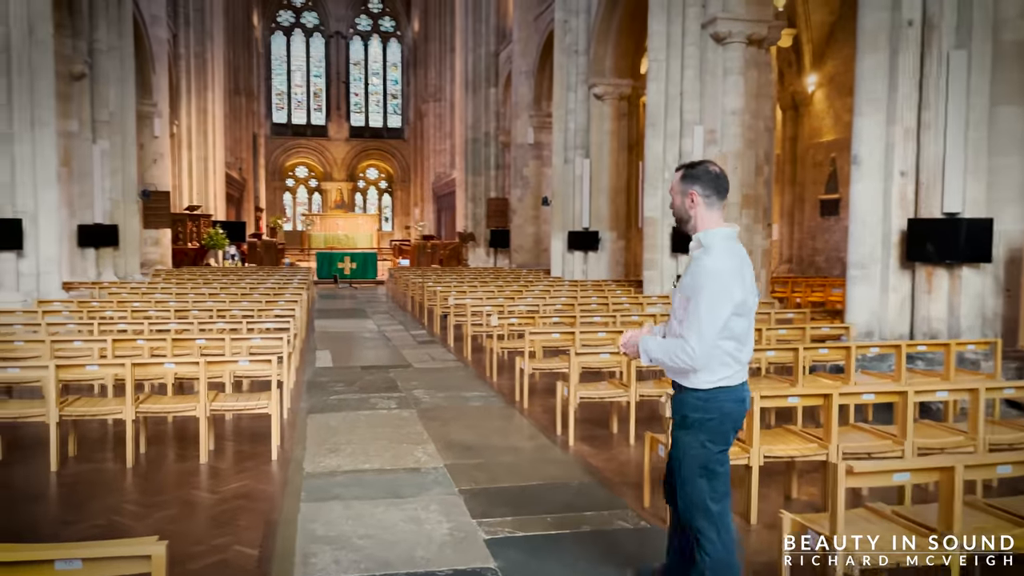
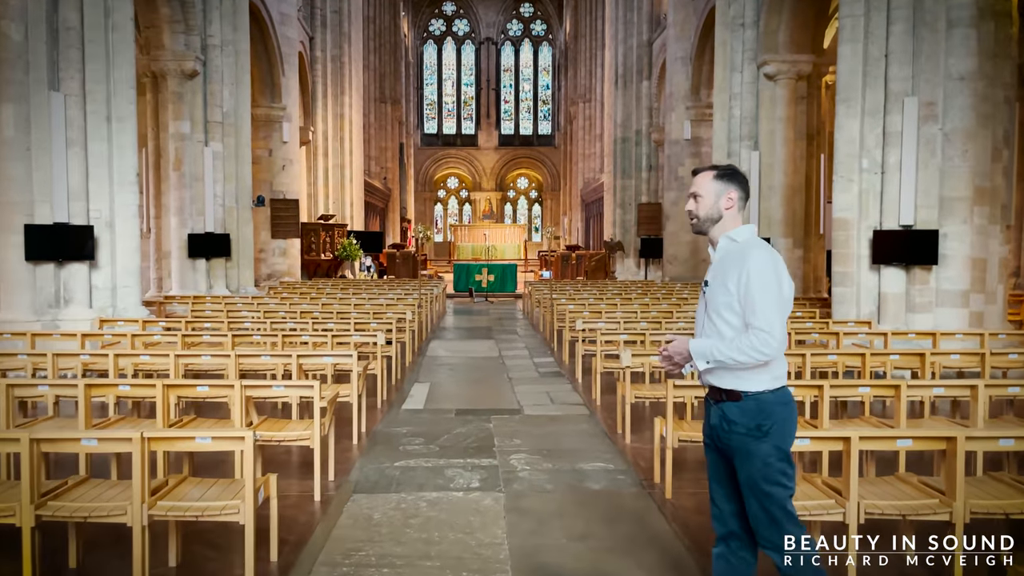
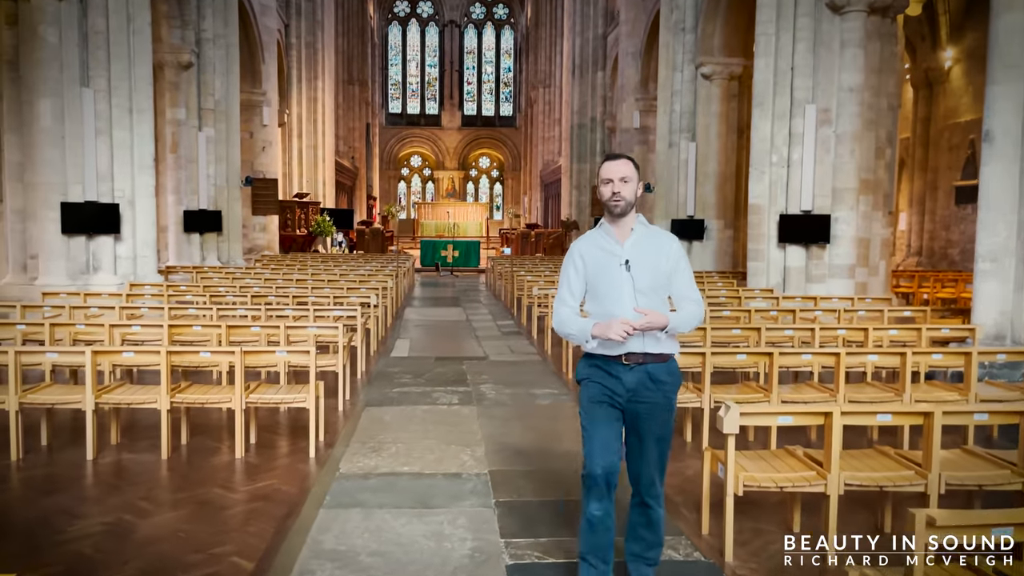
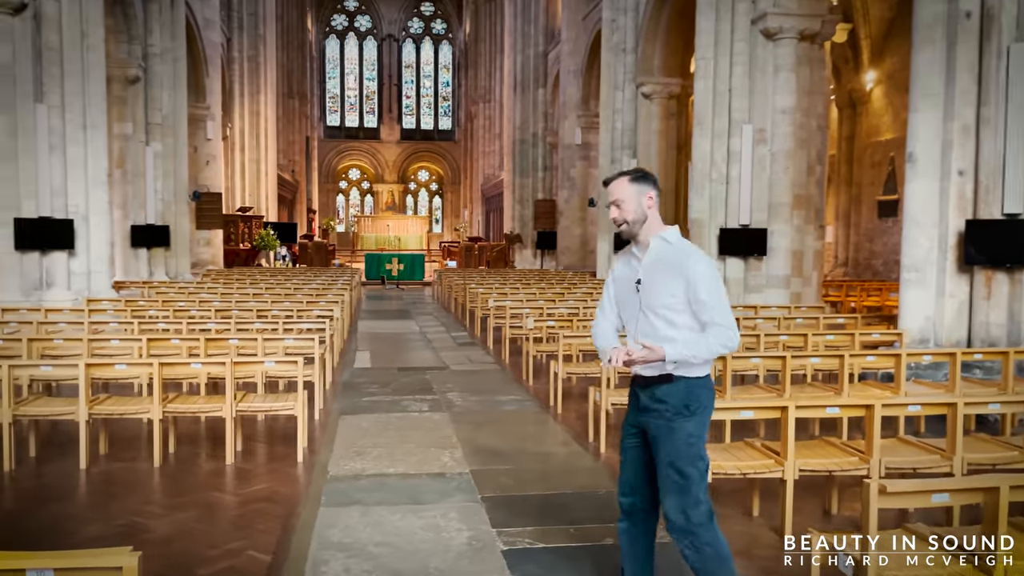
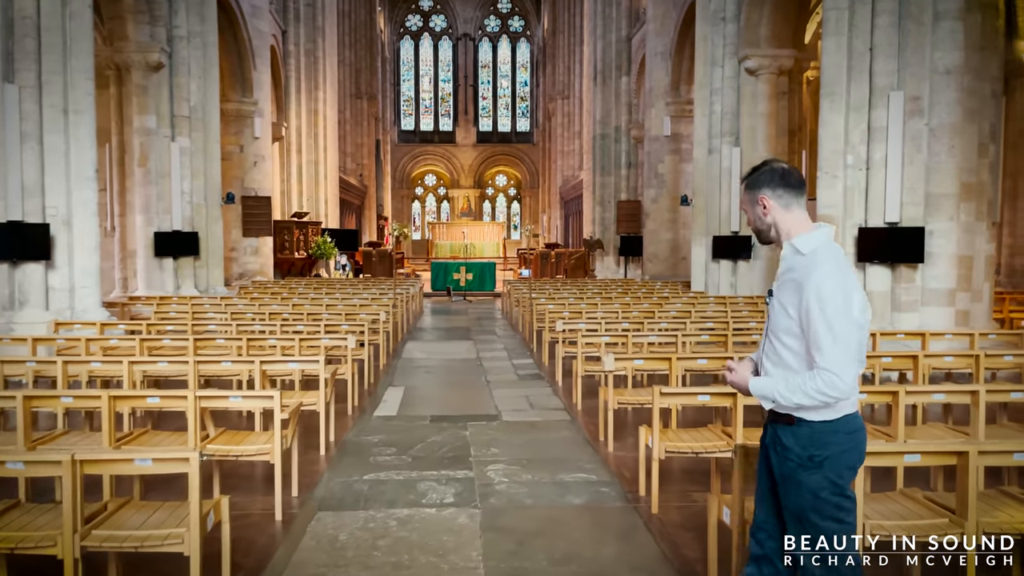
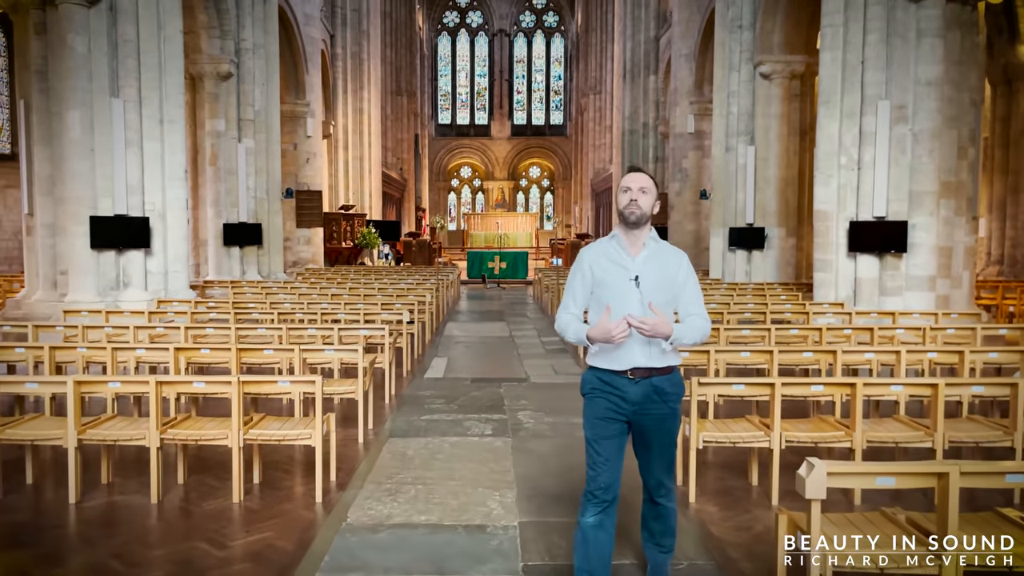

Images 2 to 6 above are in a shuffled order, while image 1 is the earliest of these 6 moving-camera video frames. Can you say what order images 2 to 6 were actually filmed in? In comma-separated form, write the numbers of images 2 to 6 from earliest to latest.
4, 3, 6, 2, 5
